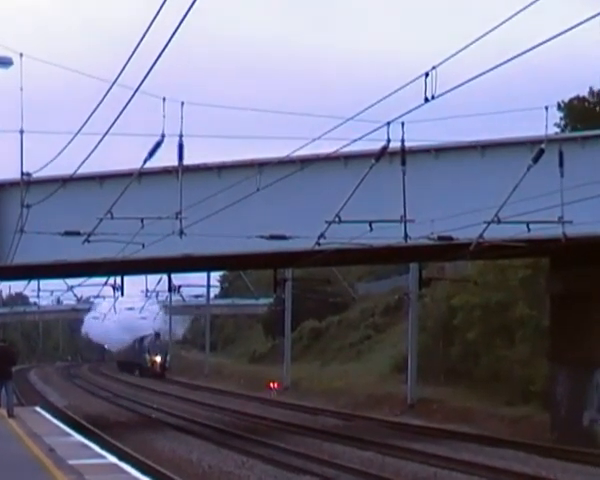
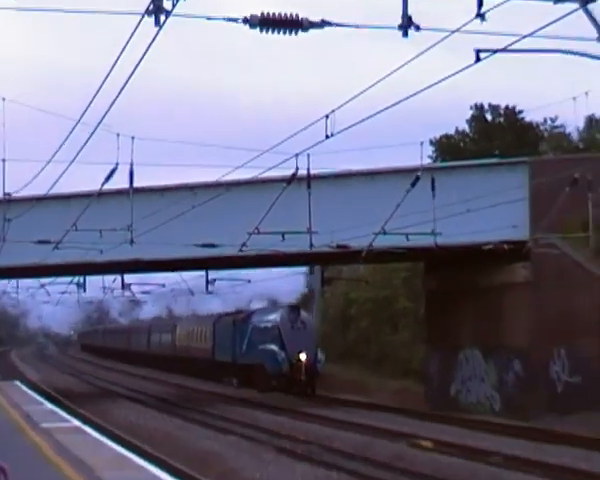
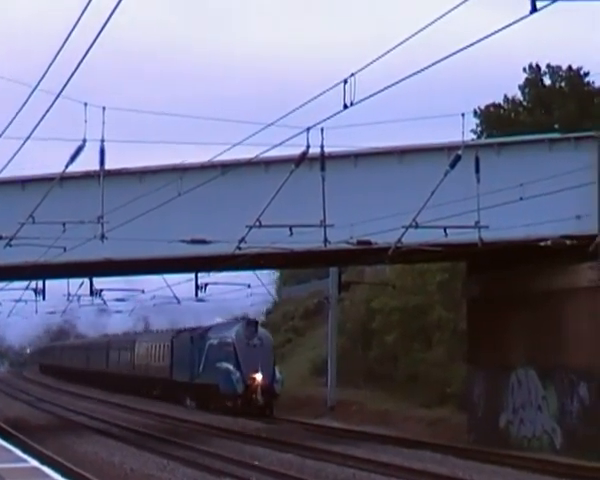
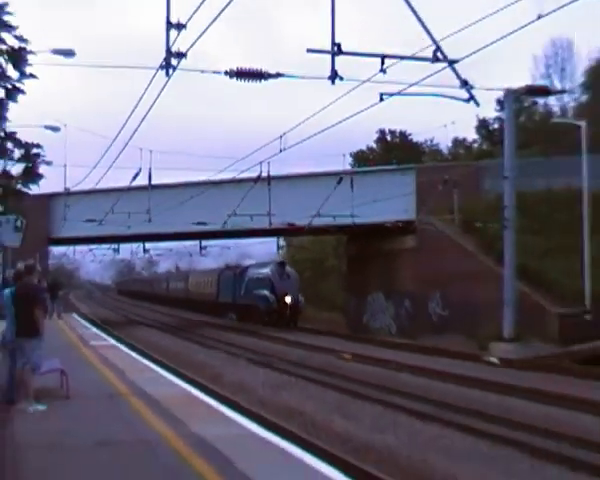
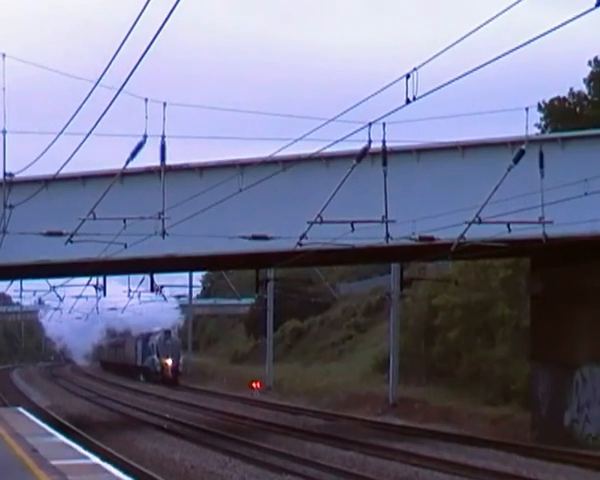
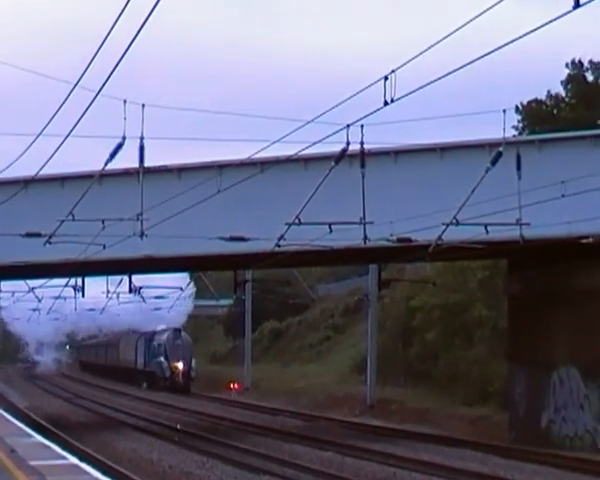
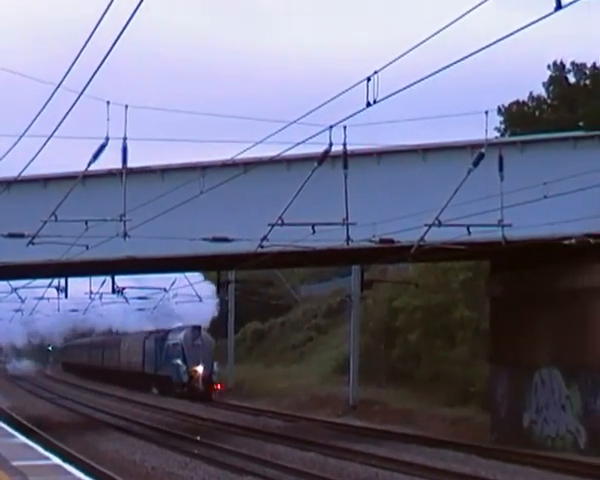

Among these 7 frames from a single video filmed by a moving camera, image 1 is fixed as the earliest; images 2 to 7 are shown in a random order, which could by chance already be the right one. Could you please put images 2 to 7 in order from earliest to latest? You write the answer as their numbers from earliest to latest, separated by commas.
5, 6, 7, 3, 2, 4
